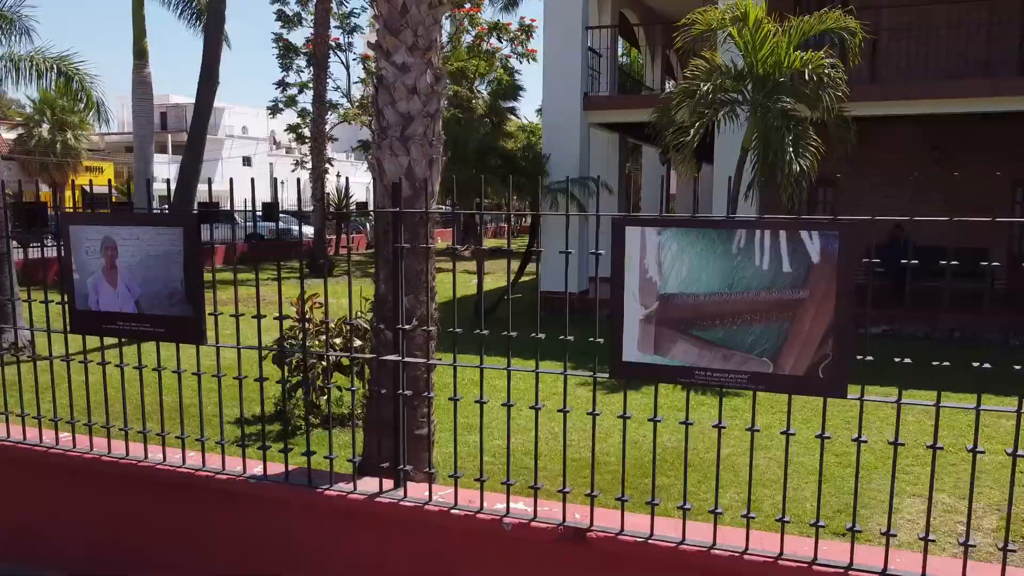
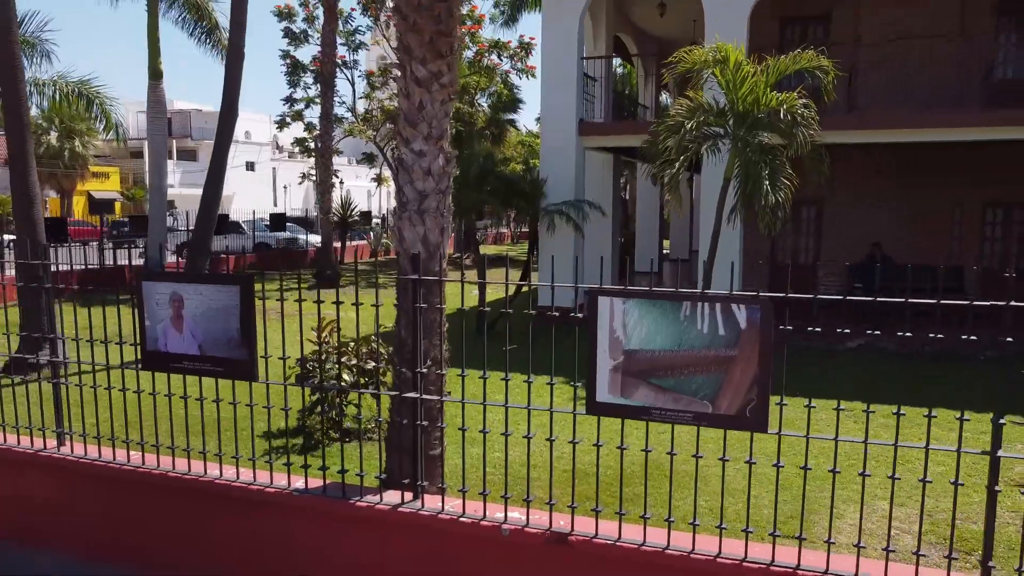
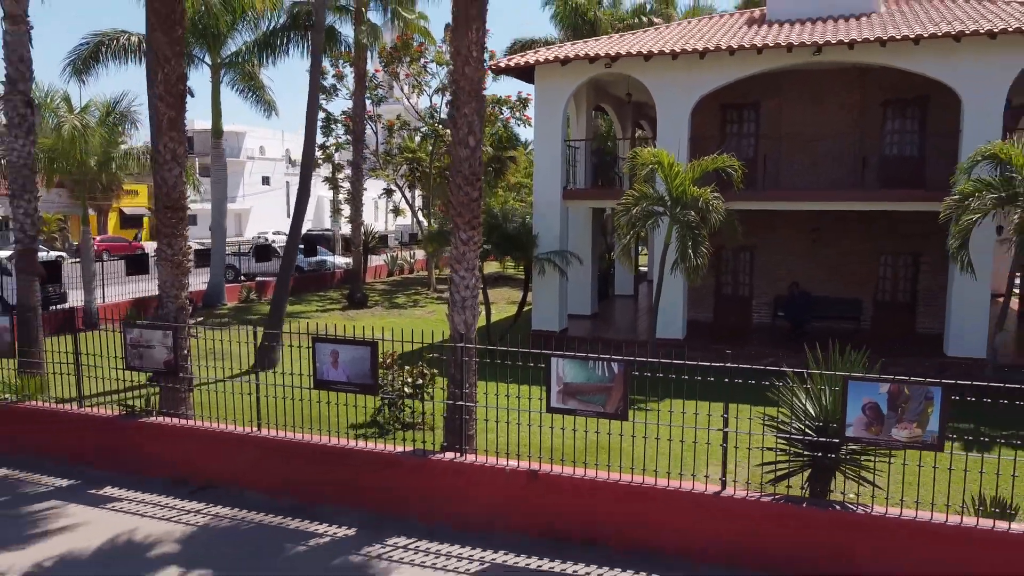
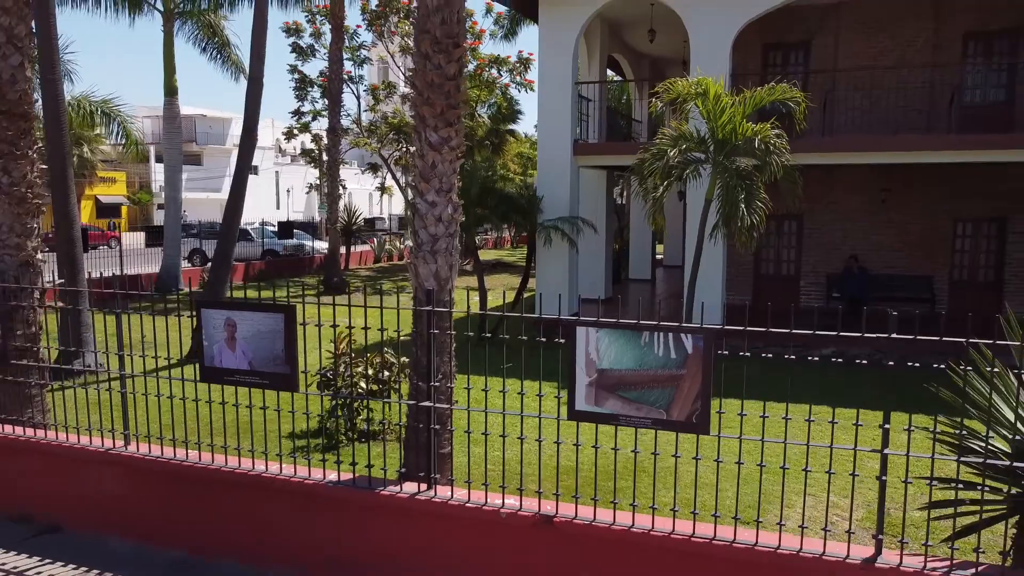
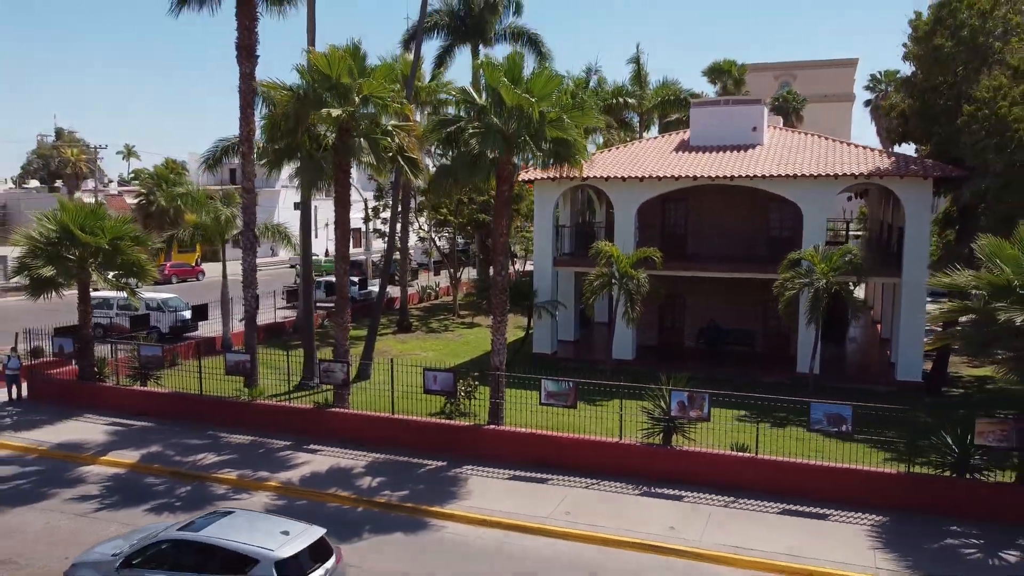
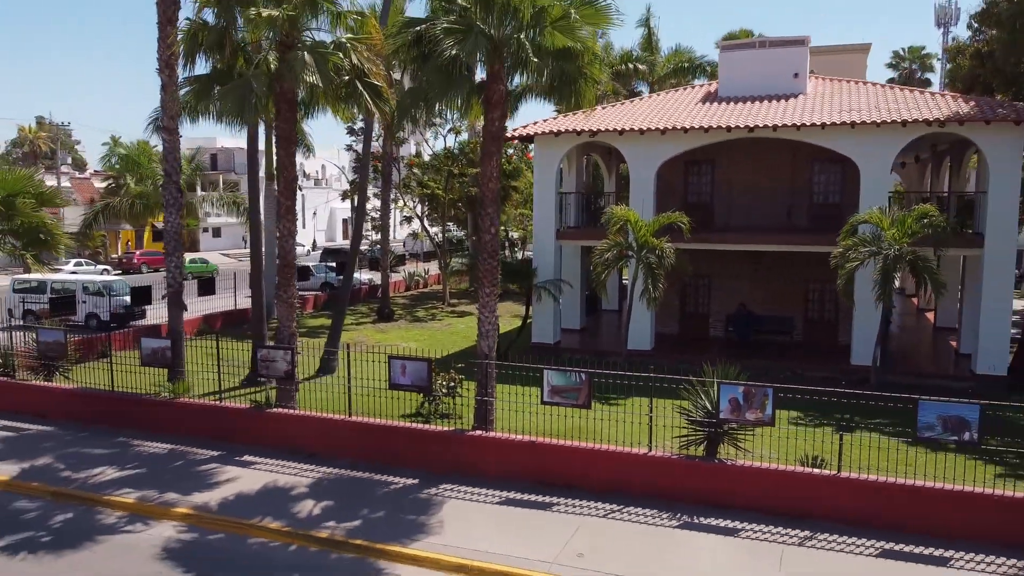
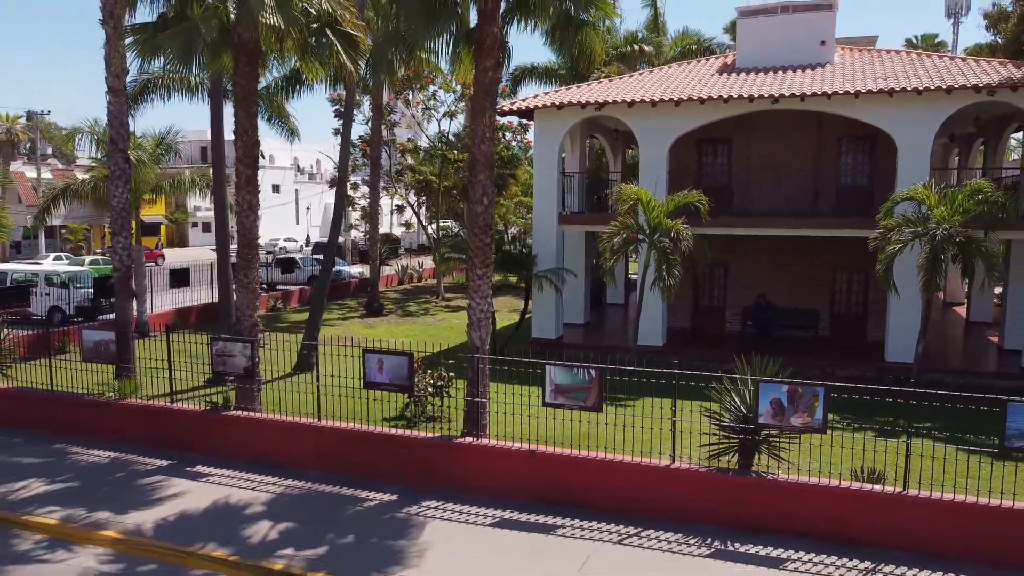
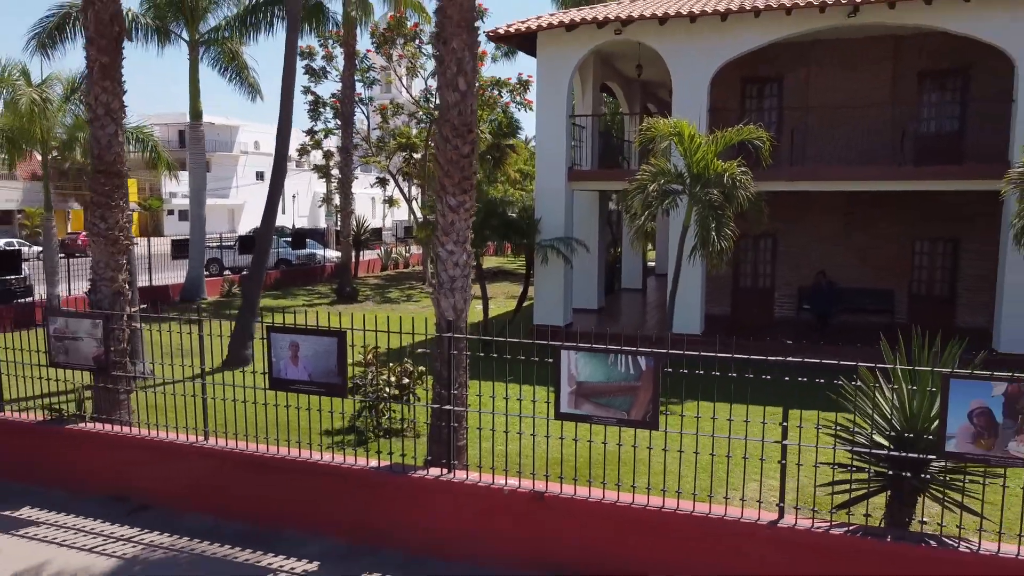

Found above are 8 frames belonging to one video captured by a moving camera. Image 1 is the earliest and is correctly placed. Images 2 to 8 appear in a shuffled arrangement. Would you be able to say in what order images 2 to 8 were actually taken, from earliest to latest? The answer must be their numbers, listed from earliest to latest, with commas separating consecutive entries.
2, 4, 8, 3, 7, 6, 5
